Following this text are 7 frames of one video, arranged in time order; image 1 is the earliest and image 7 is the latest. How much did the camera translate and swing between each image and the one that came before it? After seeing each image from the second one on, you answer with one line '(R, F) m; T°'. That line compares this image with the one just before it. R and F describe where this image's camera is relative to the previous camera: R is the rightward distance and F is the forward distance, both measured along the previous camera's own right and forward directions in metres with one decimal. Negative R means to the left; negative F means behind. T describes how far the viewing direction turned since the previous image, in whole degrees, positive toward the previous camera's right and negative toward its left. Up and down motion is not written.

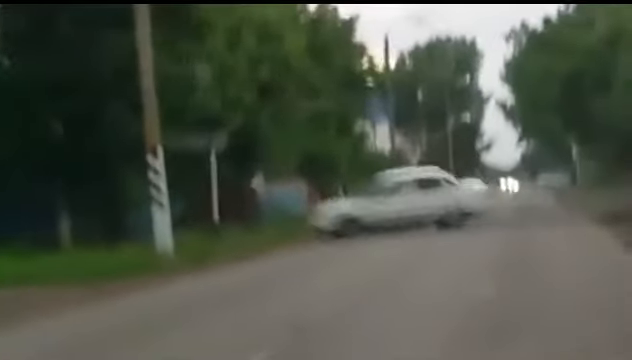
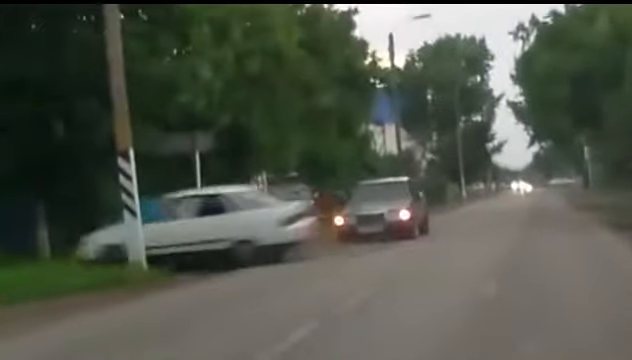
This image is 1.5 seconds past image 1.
(+0.2, +1.2) m; 0°
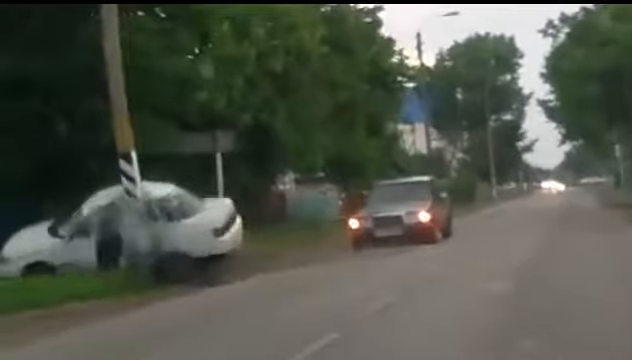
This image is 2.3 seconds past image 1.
(+0.1, +0.5) m; -1°
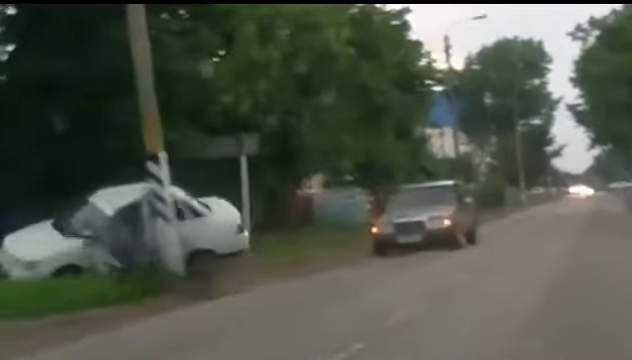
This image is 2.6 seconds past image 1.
(0.0, +0.3) m; -1°
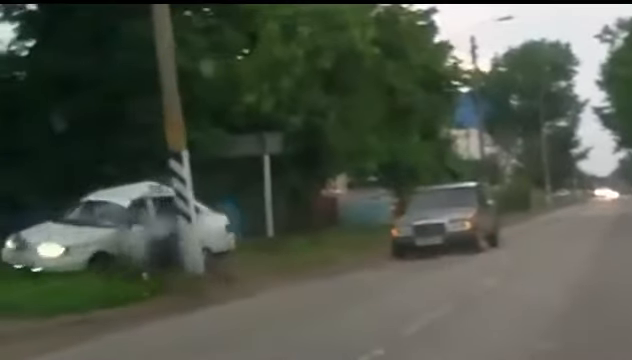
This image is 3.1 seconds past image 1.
(0.0, +0.2) m; -1°
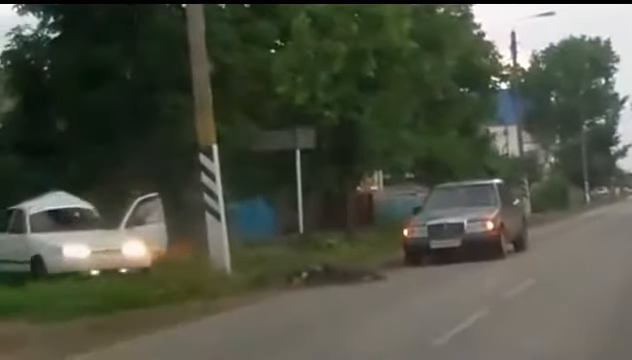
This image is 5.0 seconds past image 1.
(+0.1, +0.4) m; -1°
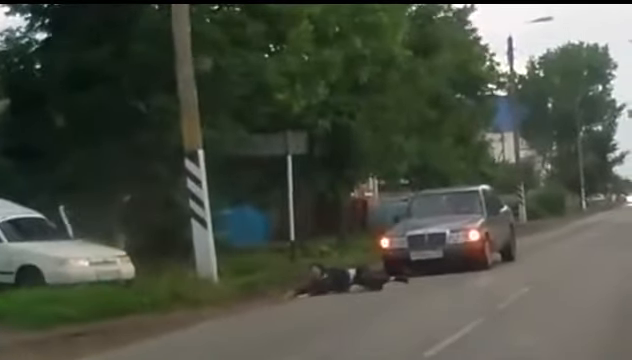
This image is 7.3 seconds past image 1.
(+0.1, +0.3) m; 0°
